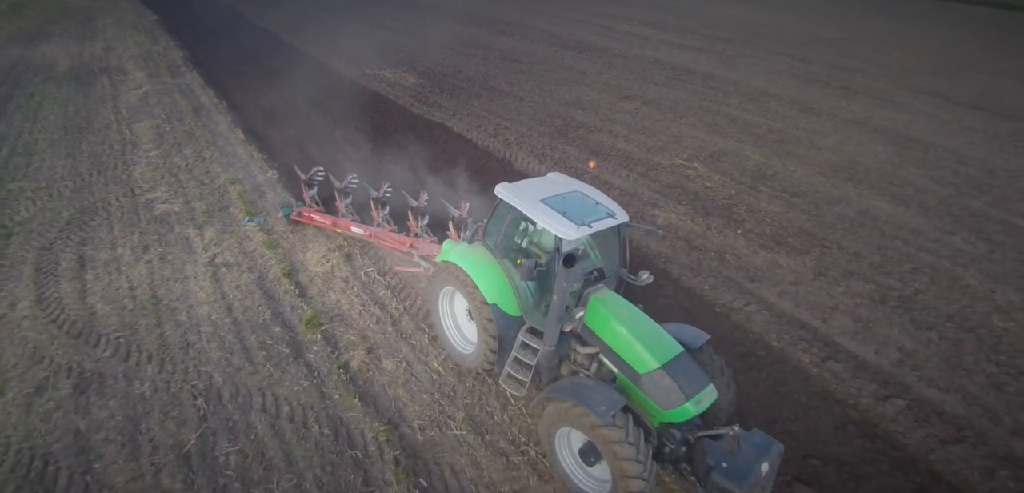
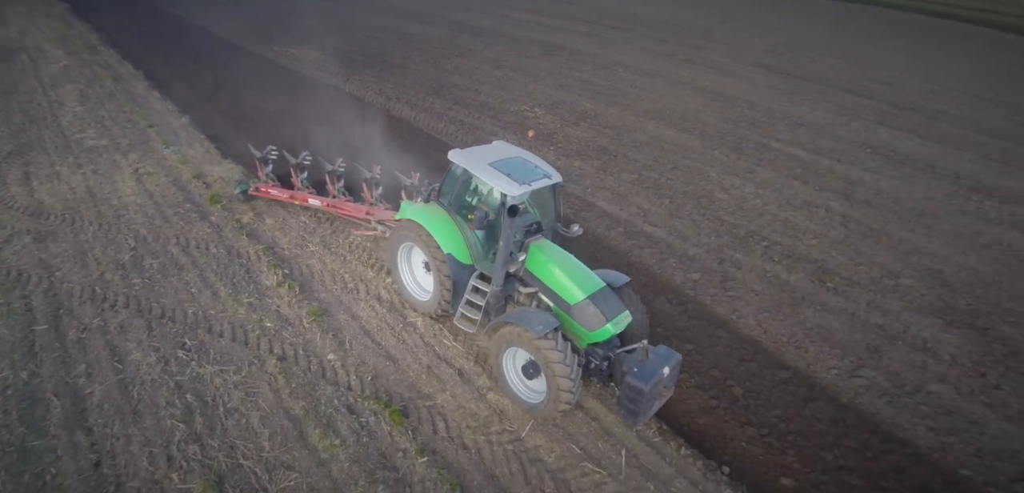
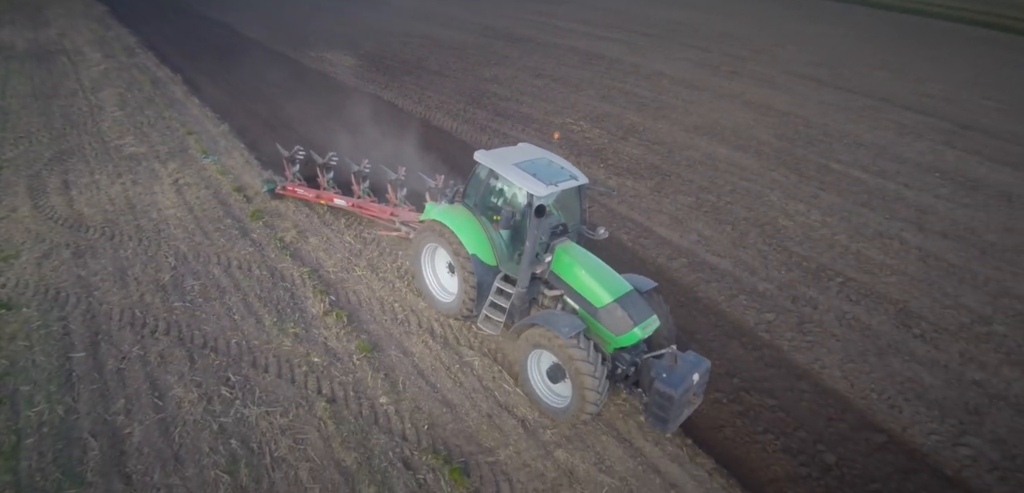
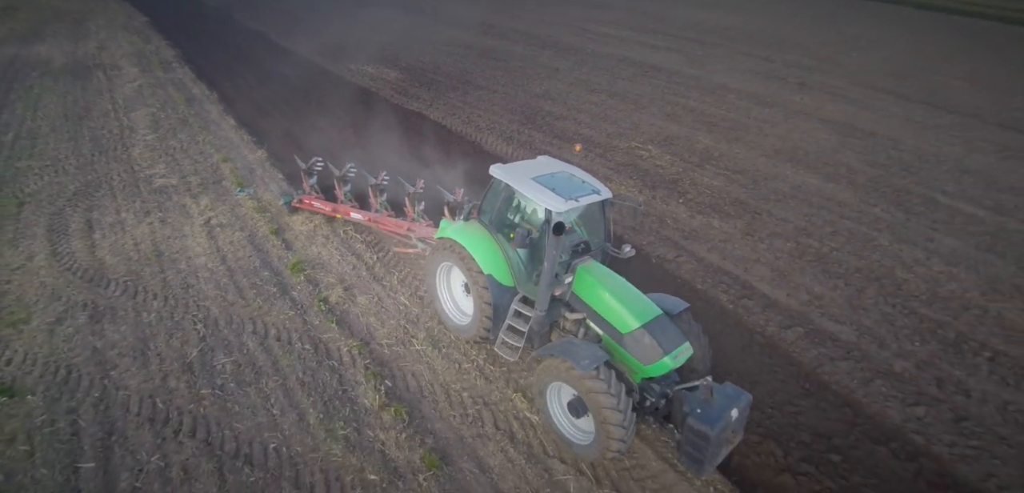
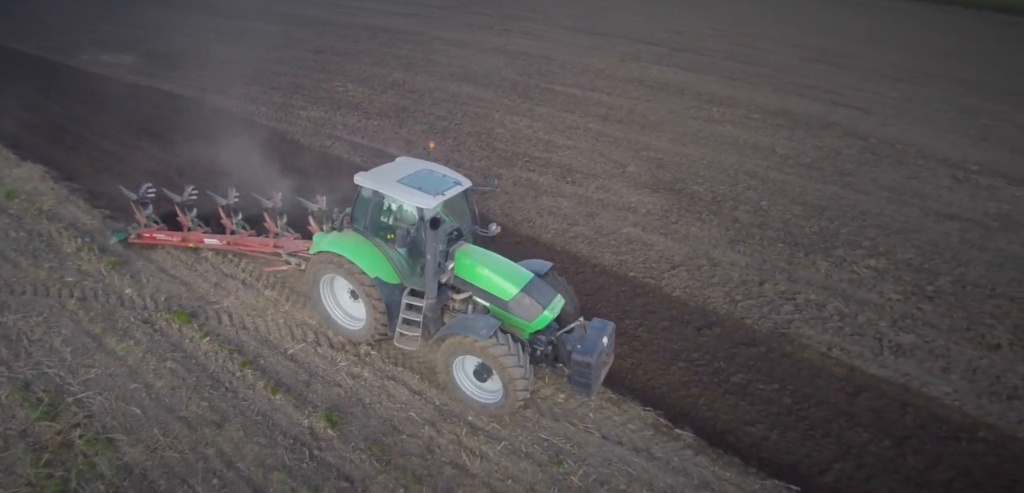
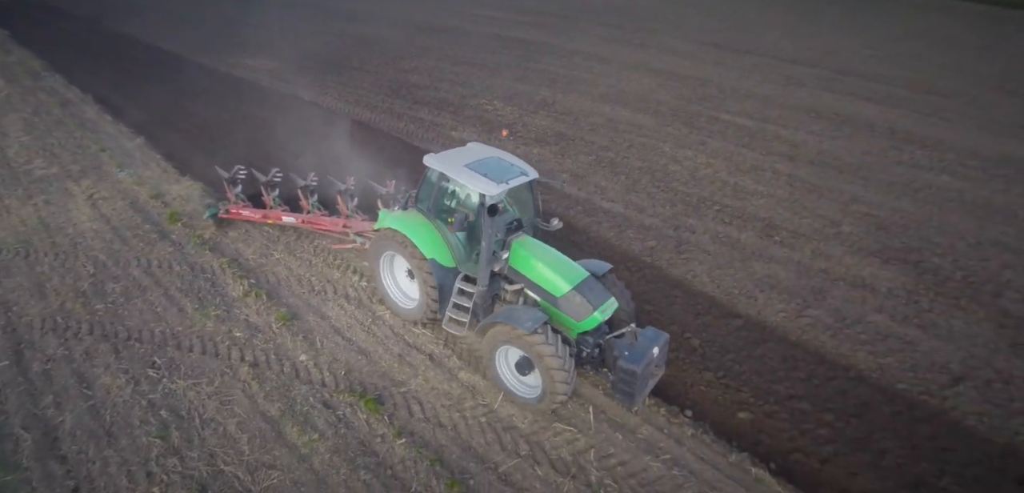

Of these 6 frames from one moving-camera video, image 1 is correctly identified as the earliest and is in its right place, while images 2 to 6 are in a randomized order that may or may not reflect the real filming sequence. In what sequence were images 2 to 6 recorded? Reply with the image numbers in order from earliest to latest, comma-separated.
4, 3, 2, 6, 5
